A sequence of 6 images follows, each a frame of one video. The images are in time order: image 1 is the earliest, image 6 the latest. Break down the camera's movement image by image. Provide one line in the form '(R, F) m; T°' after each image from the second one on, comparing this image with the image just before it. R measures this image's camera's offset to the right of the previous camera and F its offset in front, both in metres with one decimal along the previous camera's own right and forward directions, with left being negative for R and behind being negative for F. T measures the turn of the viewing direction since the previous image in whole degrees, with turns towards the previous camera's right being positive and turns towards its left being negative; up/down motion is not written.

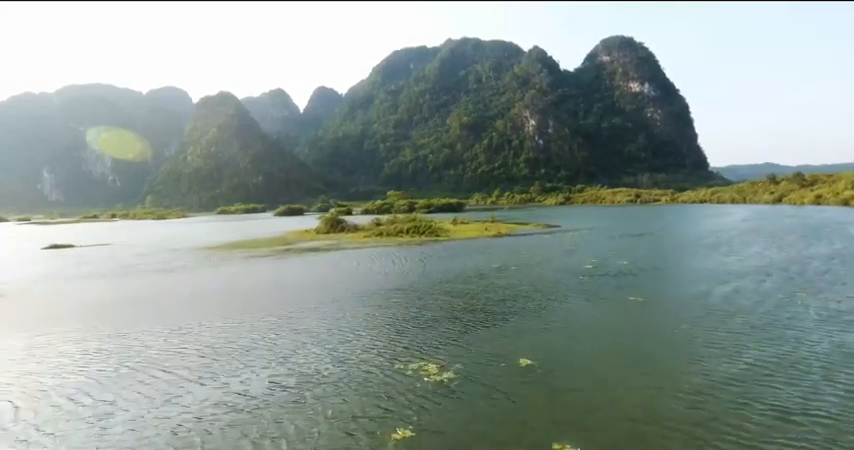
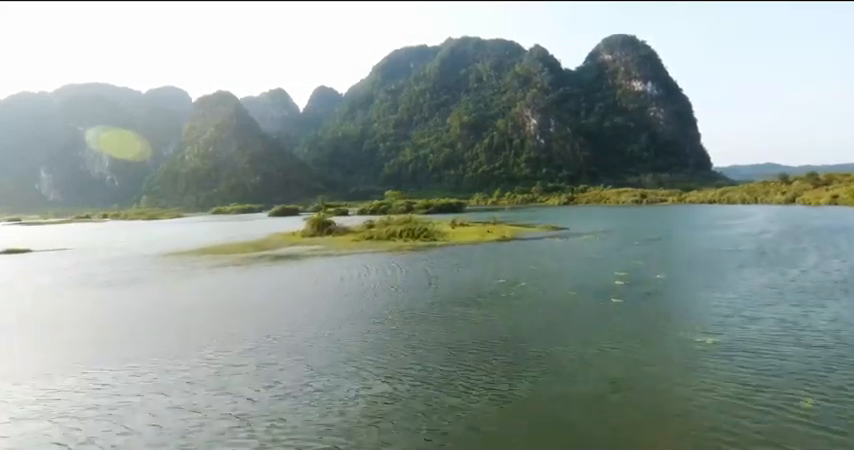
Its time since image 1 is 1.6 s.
(+0.3, +4.5) m; 0°
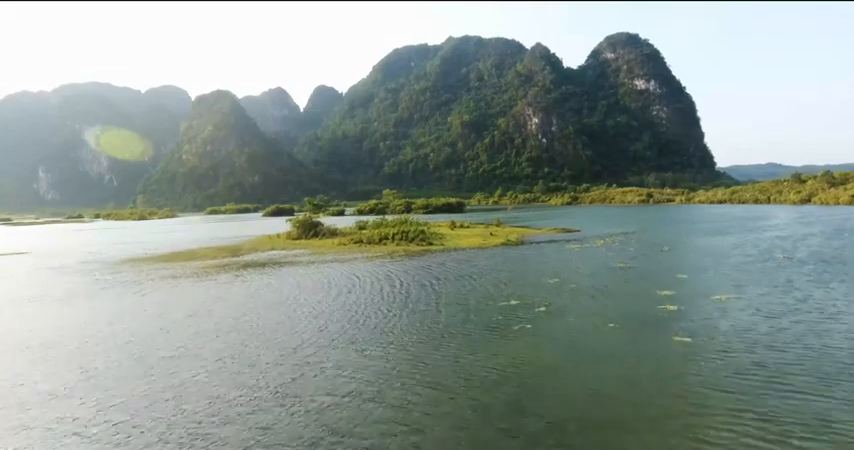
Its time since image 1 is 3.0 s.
(+0.3, +4.6) m; 0°
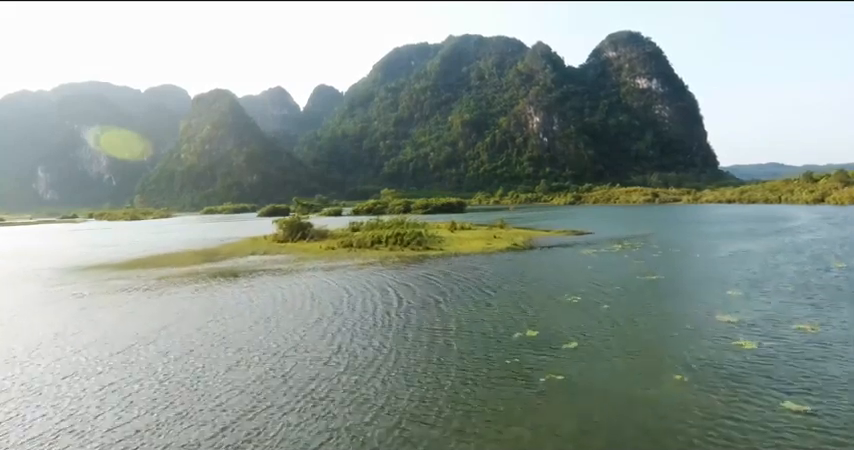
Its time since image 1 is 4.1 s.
(+0.2, +3.7) m; 0°
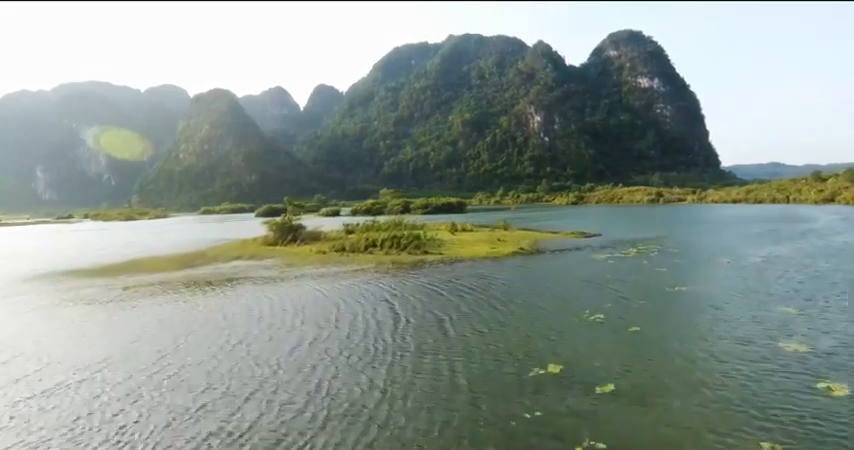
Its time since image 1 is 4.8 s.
(+0.1, +2.5) m; 0°
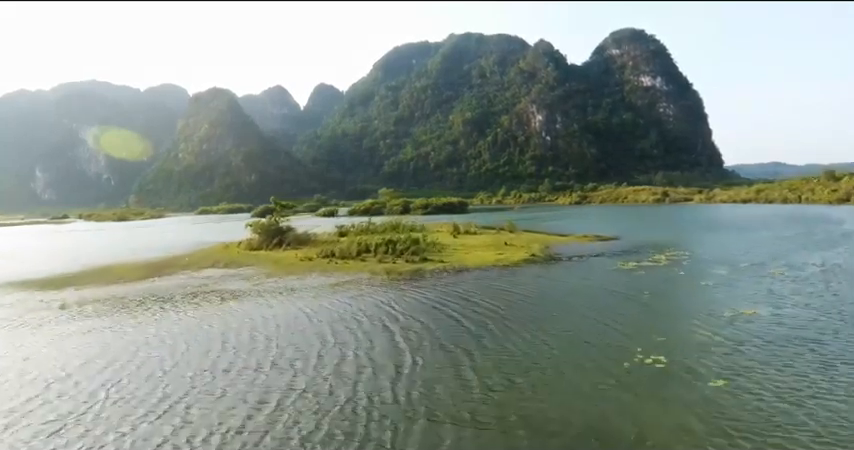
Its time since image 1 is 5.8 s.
(0.0, +3.4) m; 0°
